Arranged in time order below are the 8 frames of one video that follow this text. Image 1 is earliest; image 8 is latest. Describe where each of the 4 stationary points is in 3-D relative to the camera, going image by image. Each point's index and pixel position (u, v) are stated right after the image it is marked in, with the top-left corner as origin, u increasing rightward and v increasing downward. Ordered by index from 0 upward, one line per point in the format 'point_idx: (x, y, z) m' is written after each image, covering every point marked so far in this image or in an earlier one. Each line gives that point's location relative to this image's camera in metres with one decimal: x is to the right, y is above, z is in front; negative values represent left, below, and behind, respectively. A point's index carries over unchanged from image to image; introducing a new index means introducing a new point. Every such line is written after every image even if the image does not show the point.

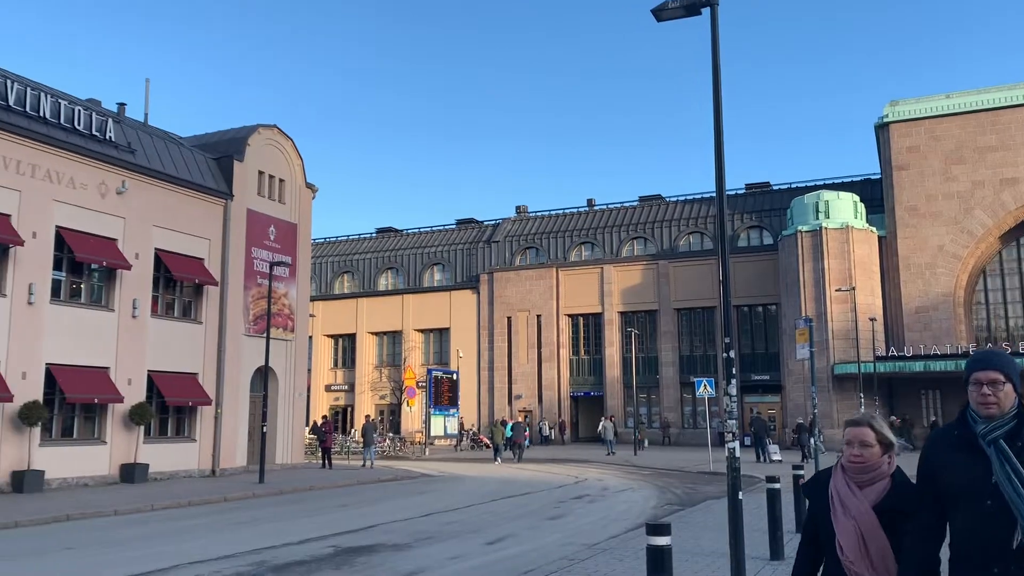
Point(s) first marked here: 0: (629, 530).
0: (+2.5, -4.7, +17.3) m
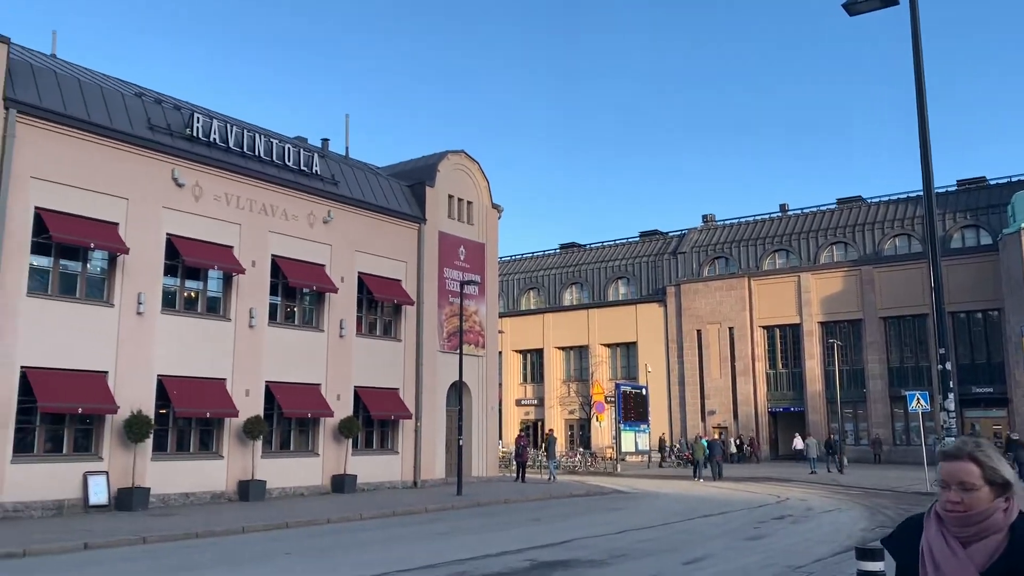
0: (+5.8, -4.9, +16.1) m
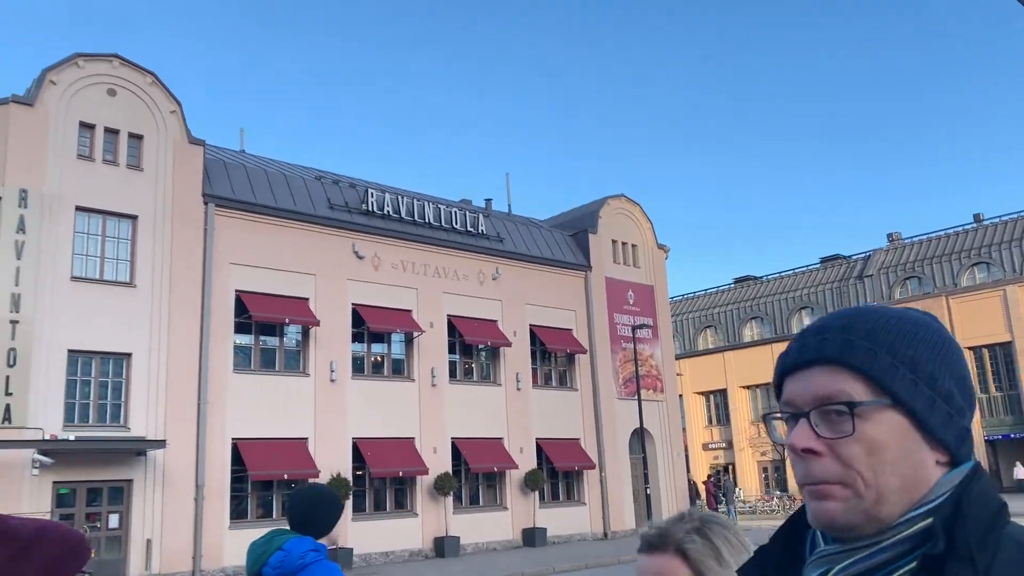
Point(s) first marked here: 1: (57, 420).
0: (+8.0, -5.0, +13.9) m
1: (-9.9, -2.7, +19.5) m
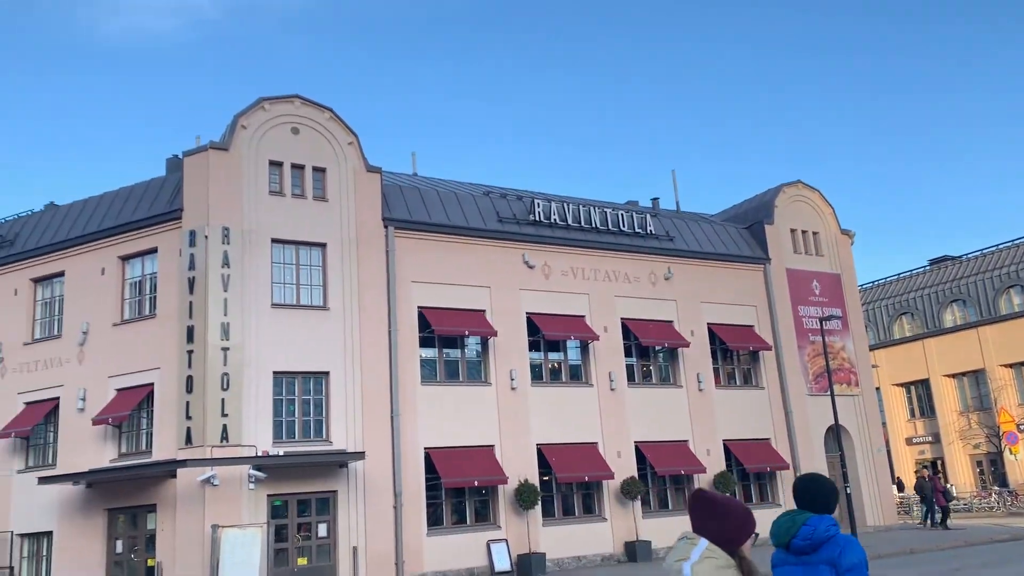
0: (+10.5, -4.6, +12.3) m
1: (-6.0, -3.5, +21.4) m
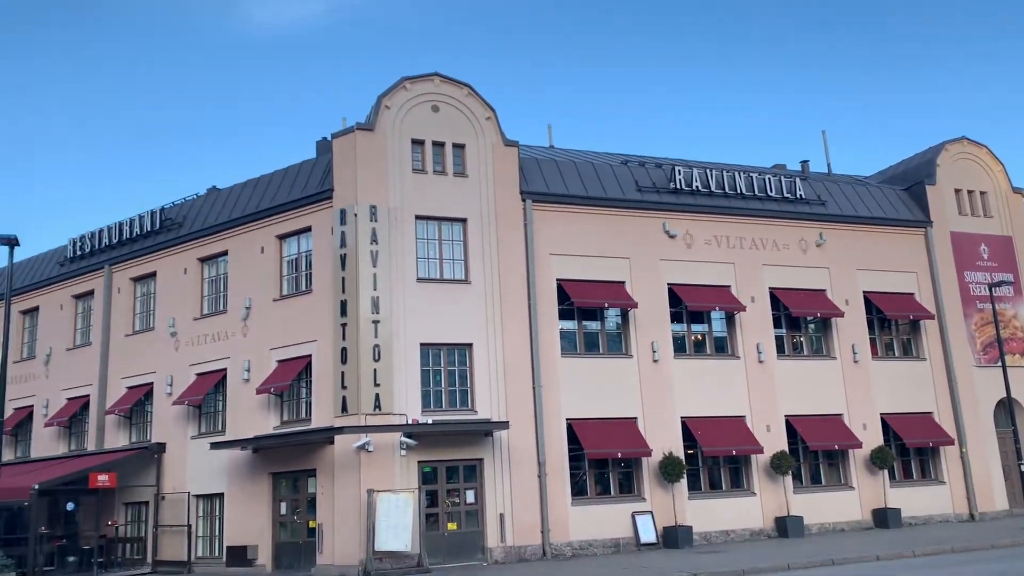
0: (+12.4, -4.1, +10.0) m
1: (-2.5, -2.9, +21.6) m
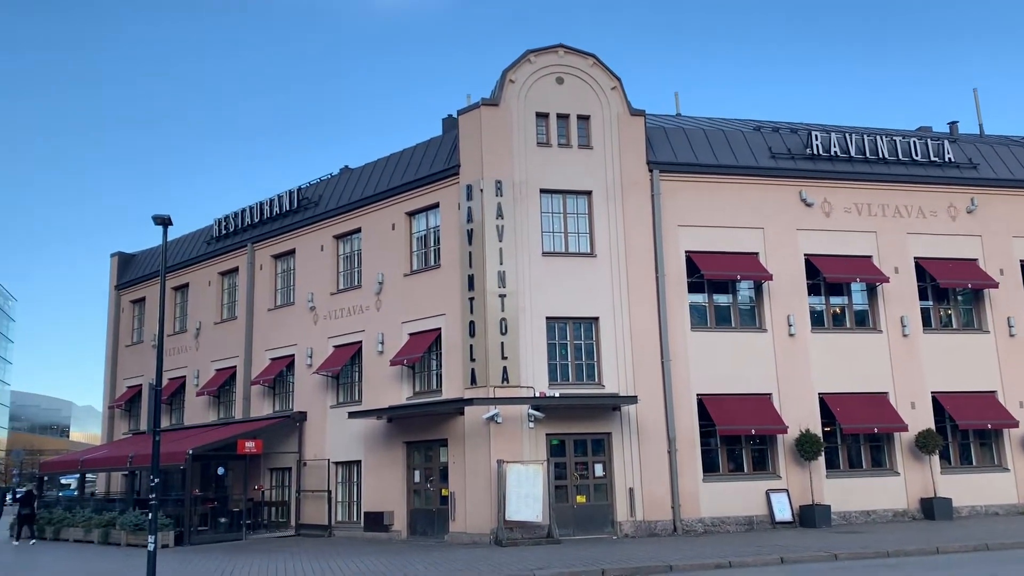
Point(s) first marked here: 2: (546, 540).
0: (+13.8, -3.7, +7.7) m
1: (+0.7, -2.2, +21.2) m
2: (+0.7, -5.7, +19.9) m
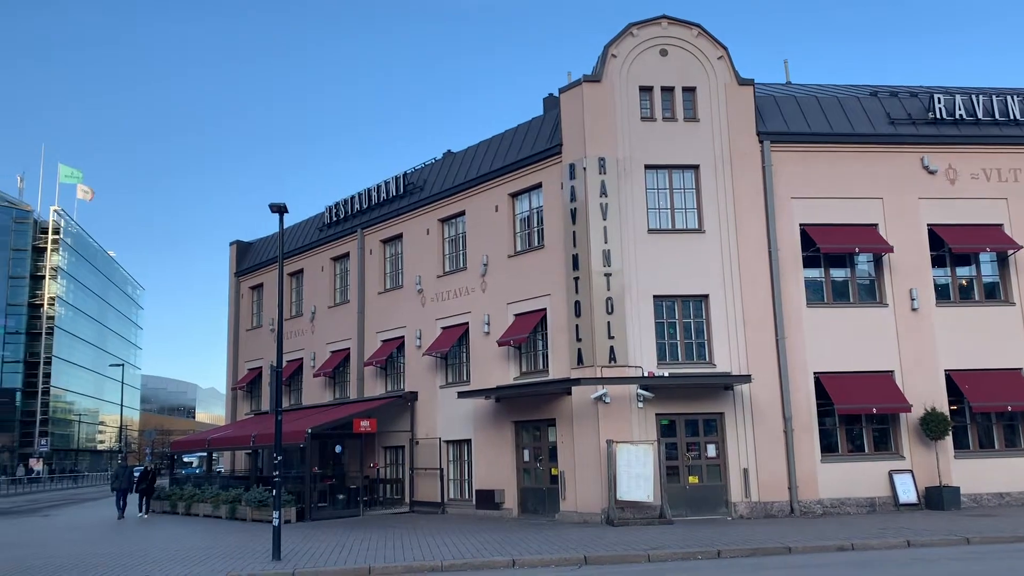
0: (+14.8, -3.2, +5.7) m
1: (+3.4, -1.7, +20.6) m
2: (+3.3, -5.1, +19.3) m
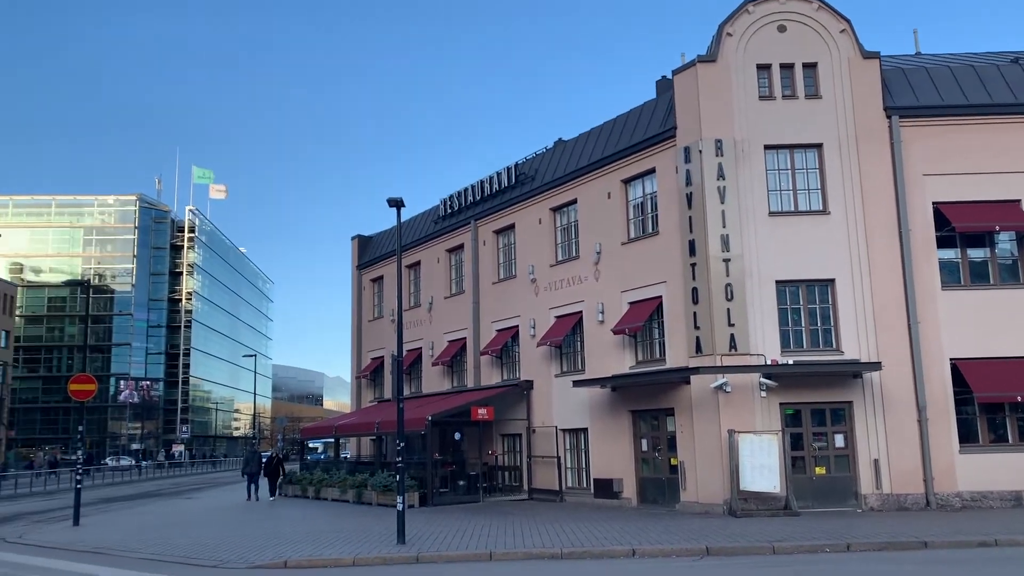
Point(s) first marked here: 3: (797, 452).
0: (+15.6, -2.8, +3.6) m
1: (+6.1, -1.3, +19.9) m
2: (+6.0, -4.8, +18.7) m
3: (+6.6, -3.6, +19.6) m
